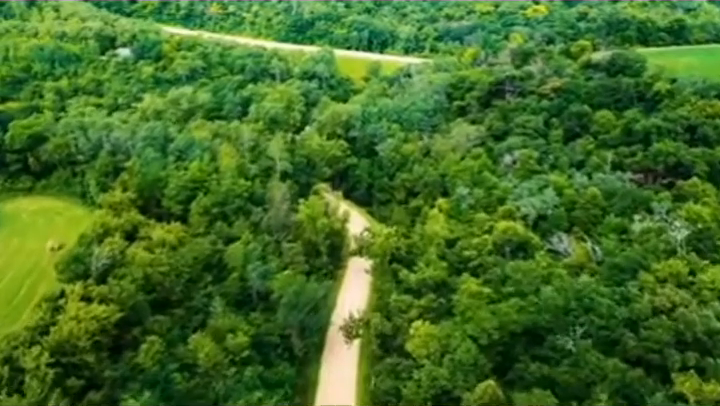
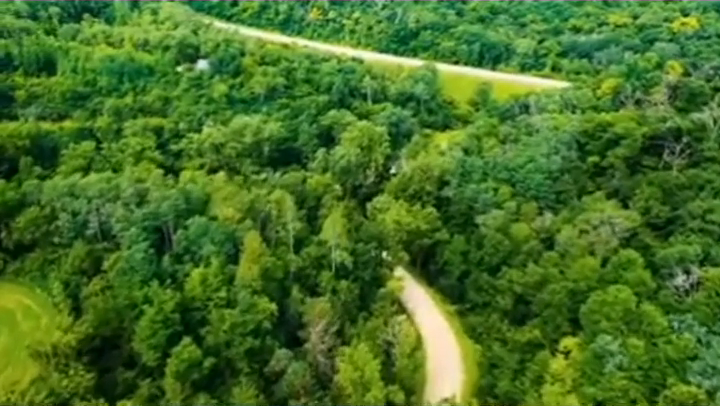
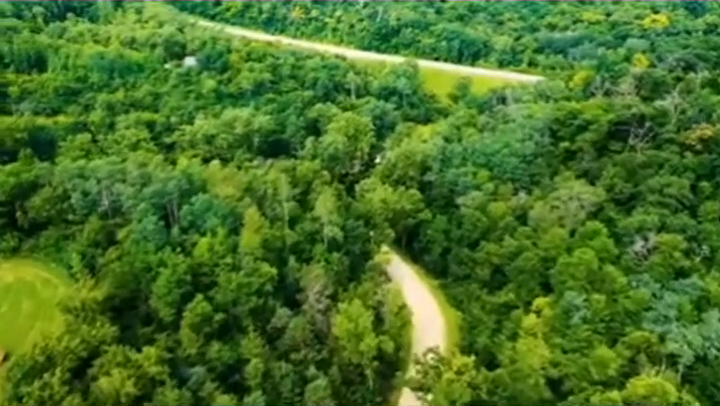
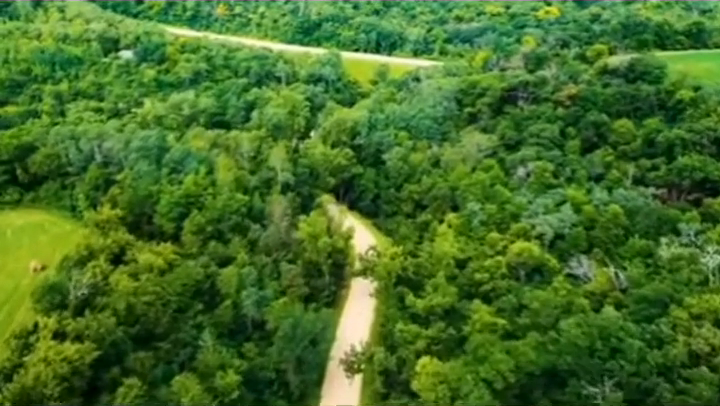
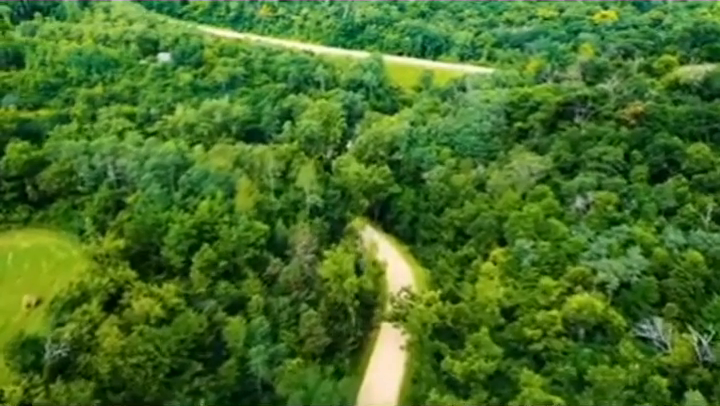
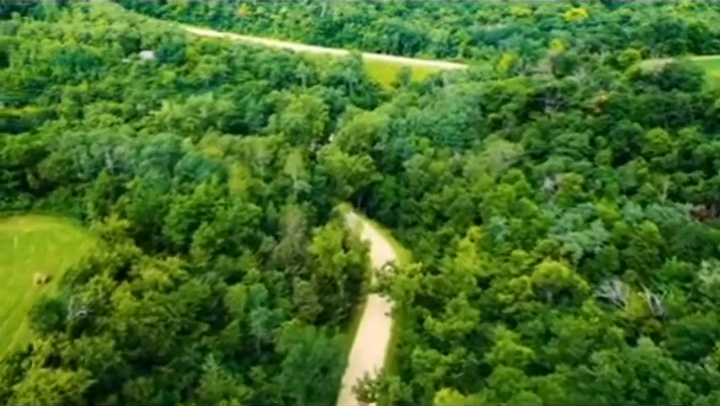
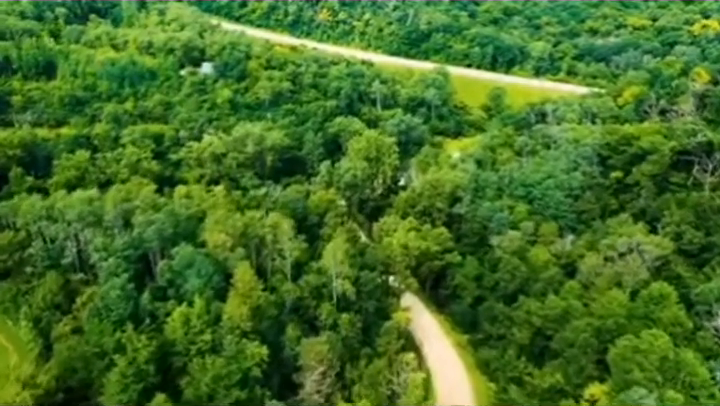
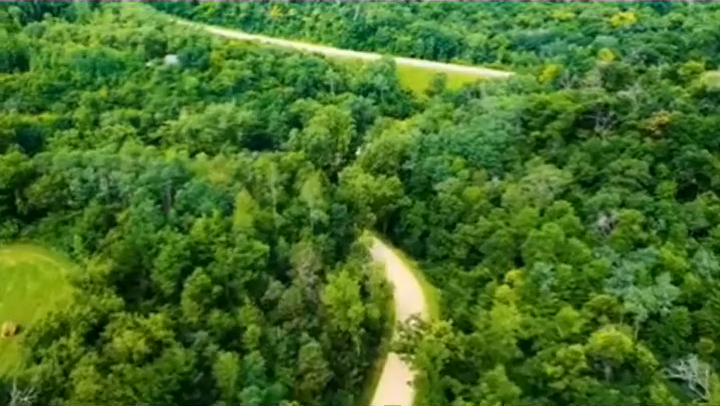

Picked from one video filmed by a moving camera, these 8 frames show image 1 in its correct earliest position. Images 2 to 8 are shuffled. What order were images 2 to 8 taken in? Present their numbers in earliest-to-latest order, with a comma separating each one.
4, 6, 5, 8, 3, 2, 7
